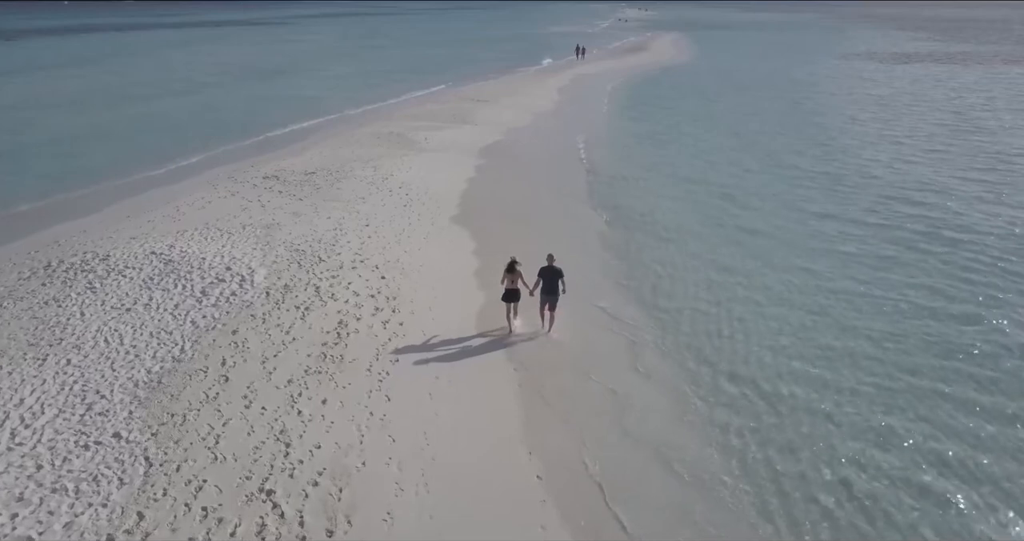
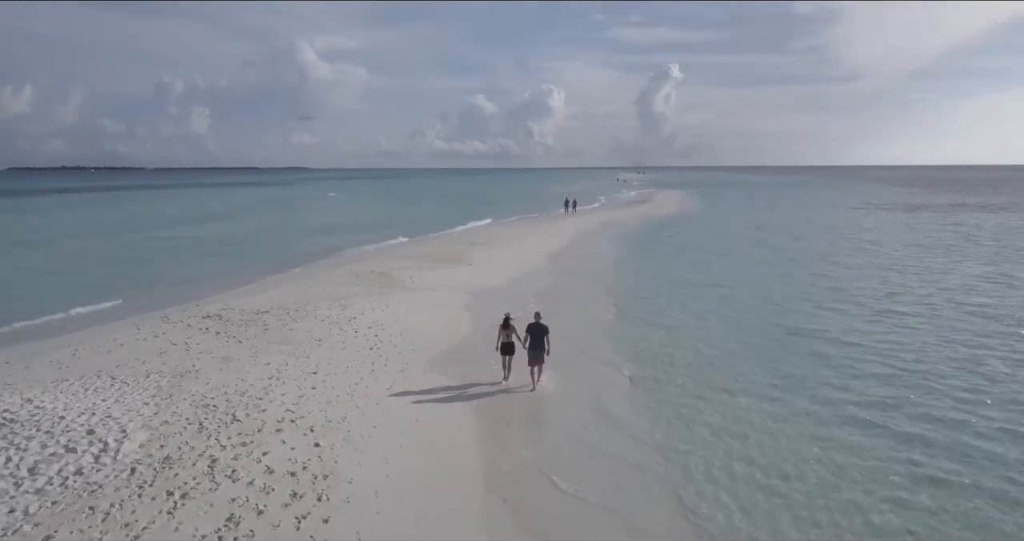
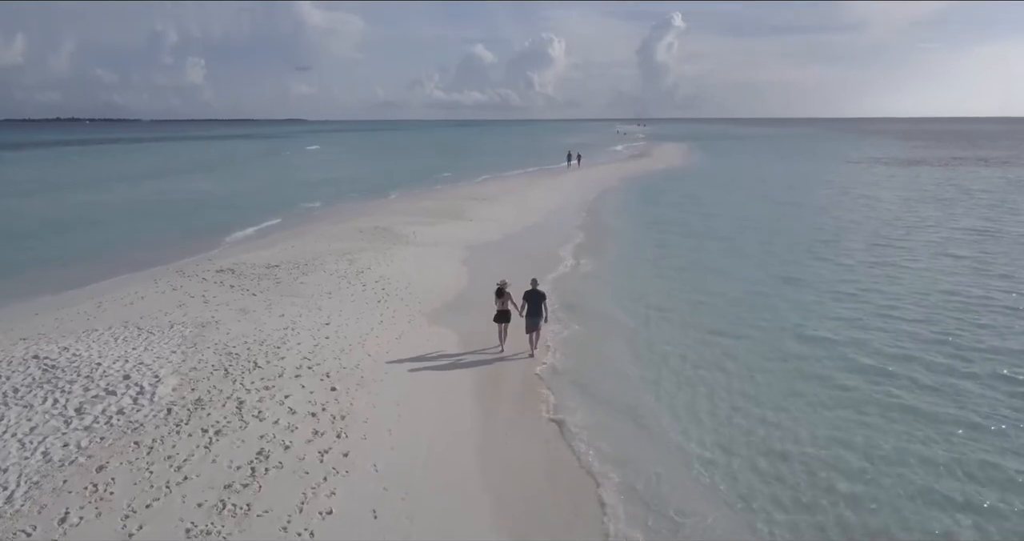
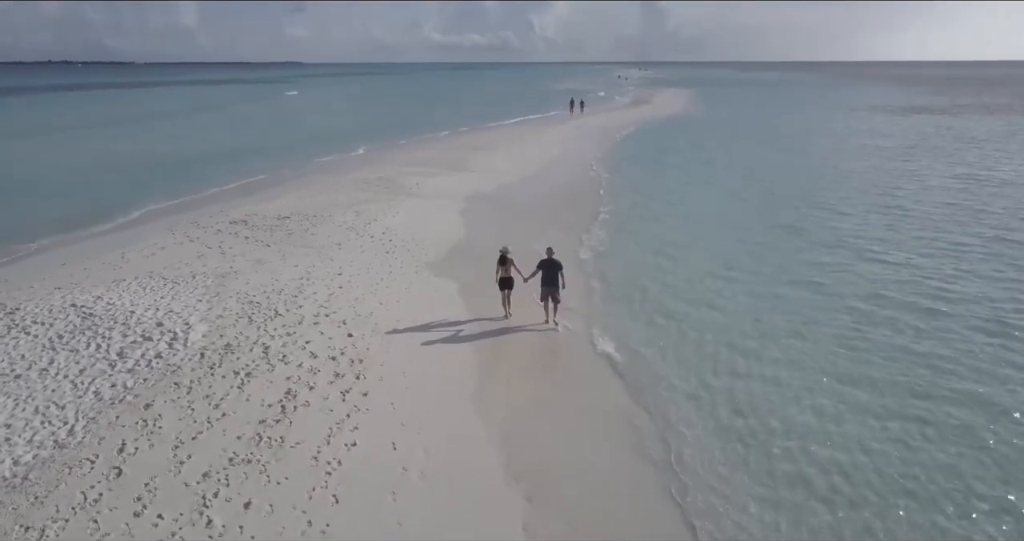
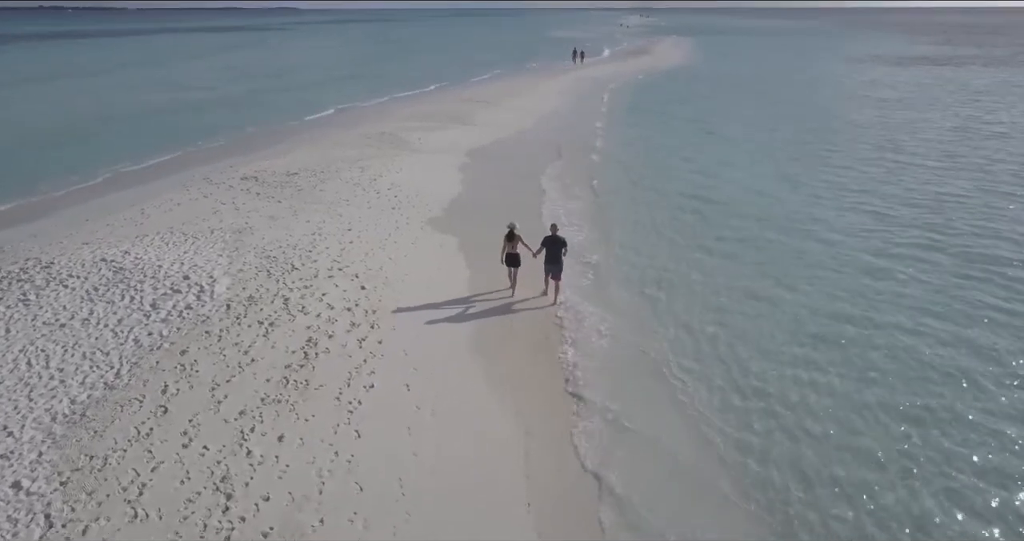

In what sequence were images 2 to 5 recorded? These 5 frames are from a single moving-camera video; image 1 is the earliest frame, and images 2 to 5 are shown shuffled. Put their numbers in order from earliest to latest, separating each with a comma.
5, 4, 3, 2
